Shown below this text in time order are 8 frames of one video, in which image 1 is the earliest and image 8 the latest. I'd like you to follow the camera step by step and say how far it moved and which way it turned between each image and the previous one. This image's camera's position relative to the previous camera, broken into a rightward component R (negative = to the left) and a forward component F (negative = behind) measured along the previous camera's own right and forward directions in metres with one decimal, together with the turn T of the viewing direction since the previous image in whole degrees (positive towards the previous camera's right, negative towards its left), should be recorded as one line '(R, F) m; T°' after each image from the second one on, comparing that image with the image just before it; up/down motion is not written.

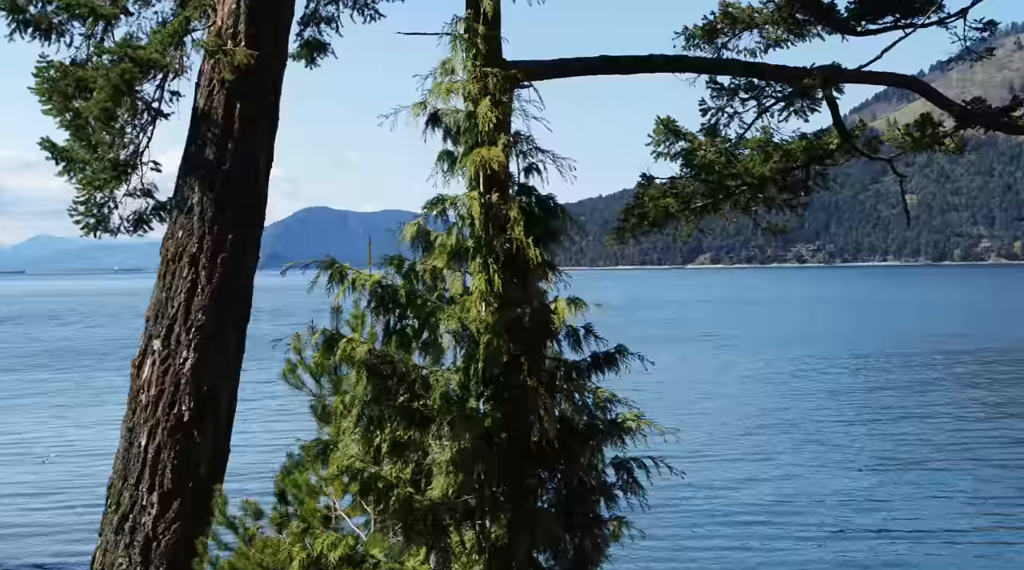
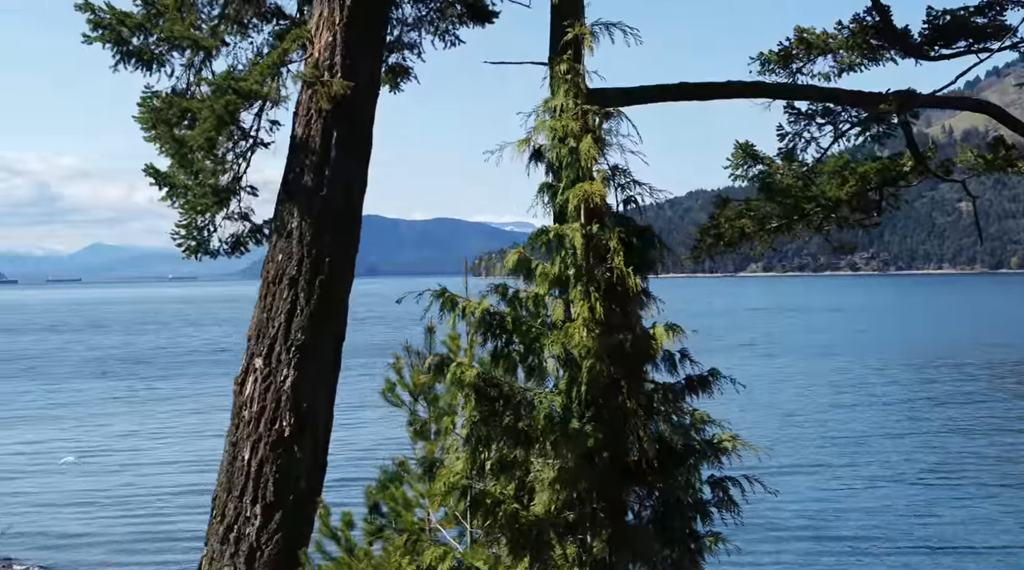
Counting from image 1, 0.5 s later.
(-0.1, -0.2) m; -2°
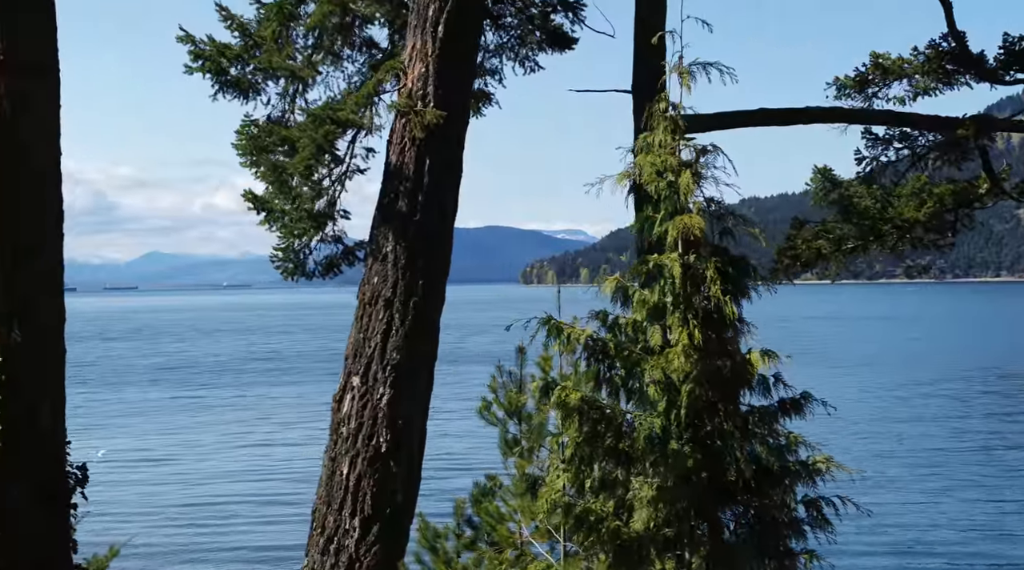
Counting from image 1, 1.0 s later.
(-0.1, -0.2) m; -2°
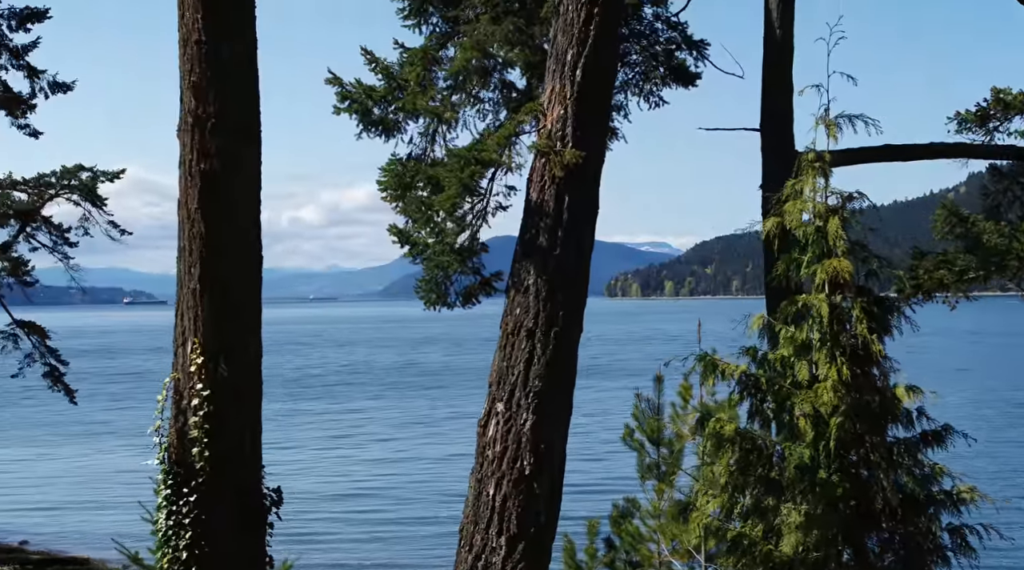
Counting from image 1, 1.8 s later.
(-0.2, -0.3) m; -3°
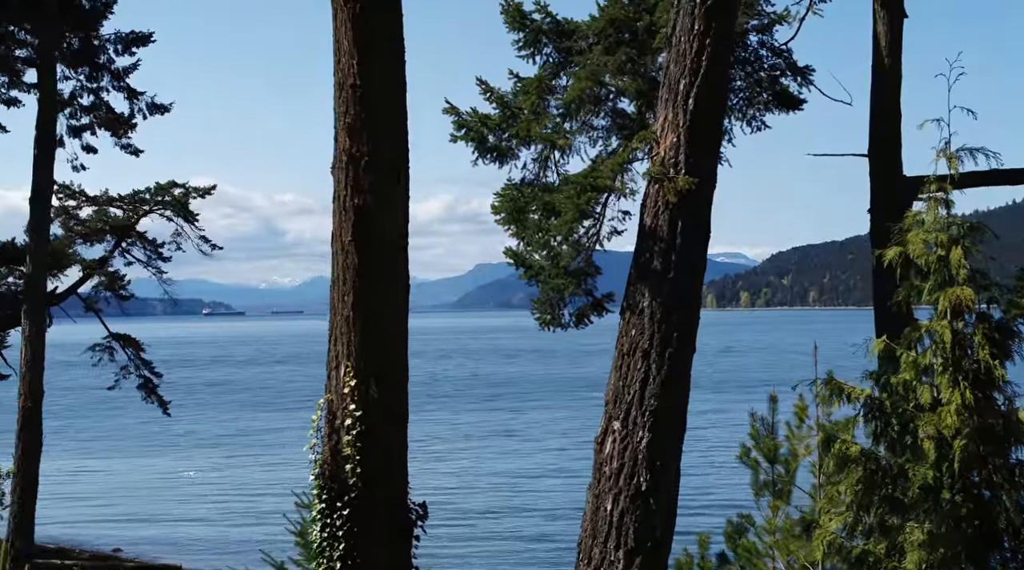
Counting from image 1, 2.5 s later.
(-0.2, -0.2) m; -3°
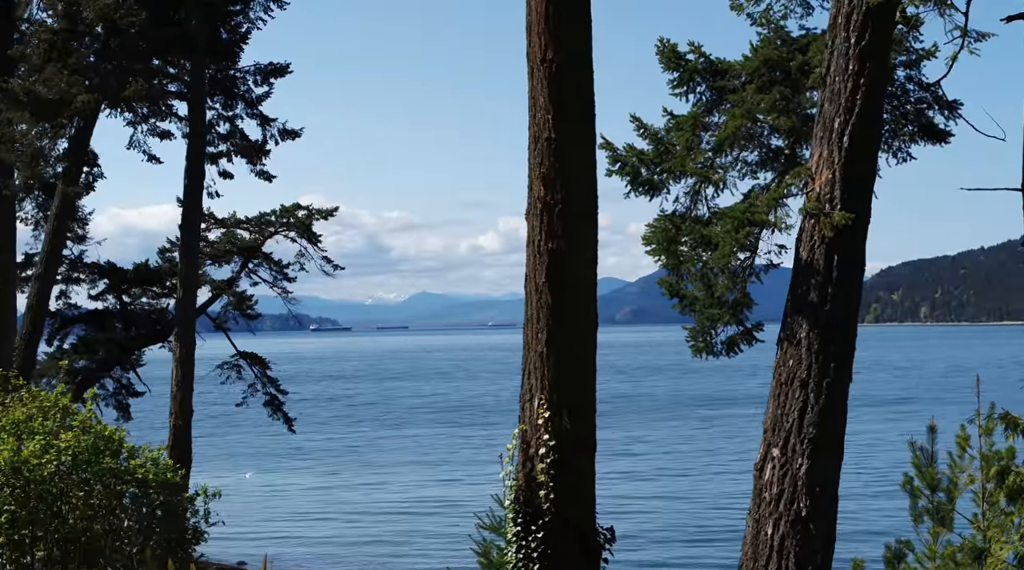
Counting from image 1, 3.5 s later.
(-0.3, -0.3) m; -4°
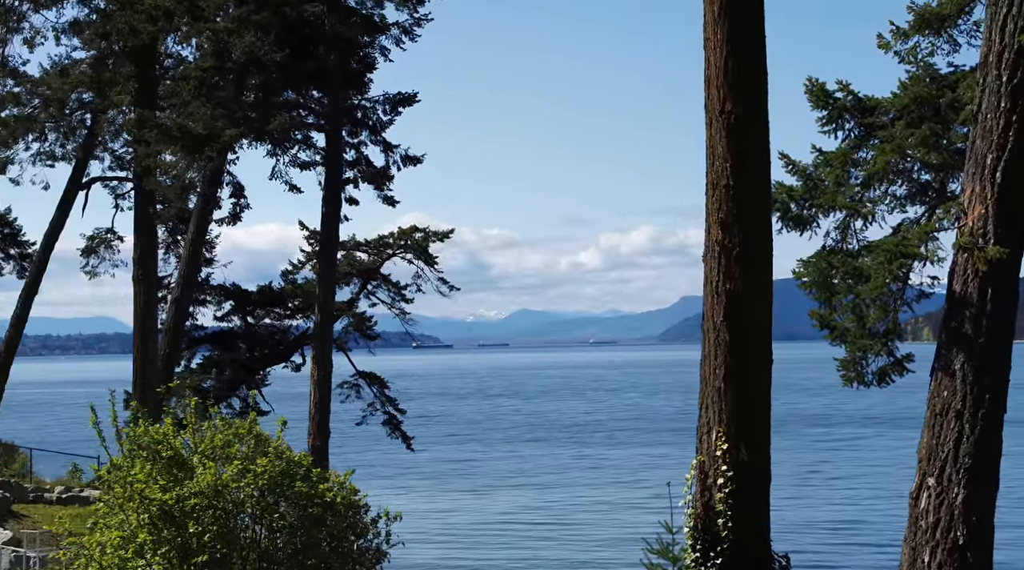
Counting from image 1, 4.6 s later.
(-0.3, -0.3) m; -4°
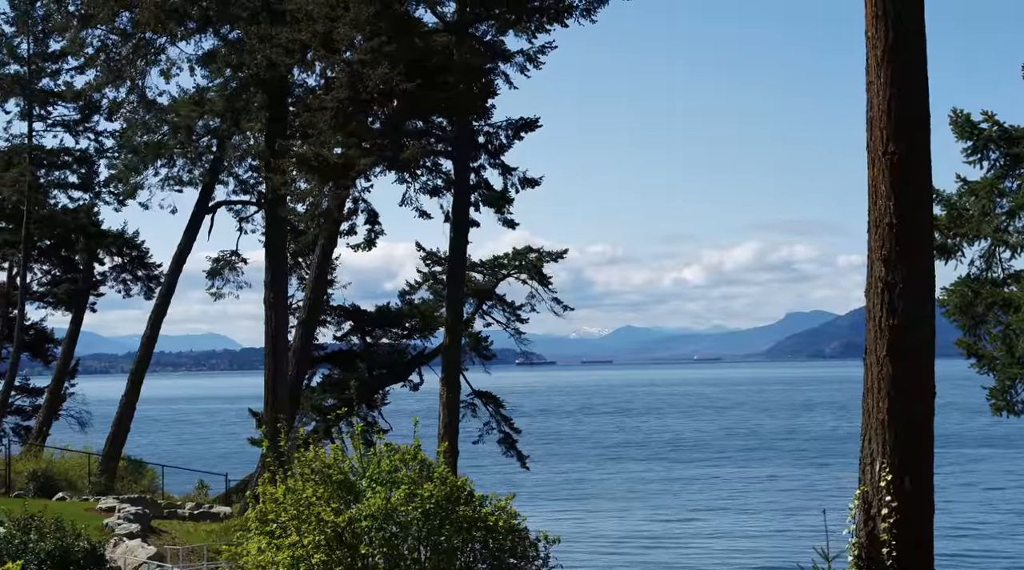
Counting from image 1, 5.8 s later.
(-0.2, -0.2) m; -4°
